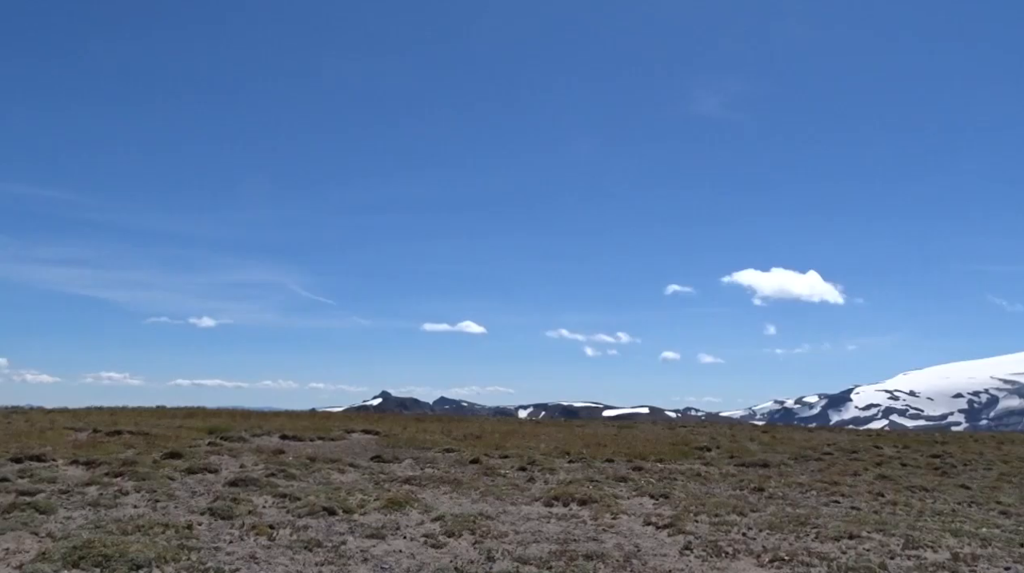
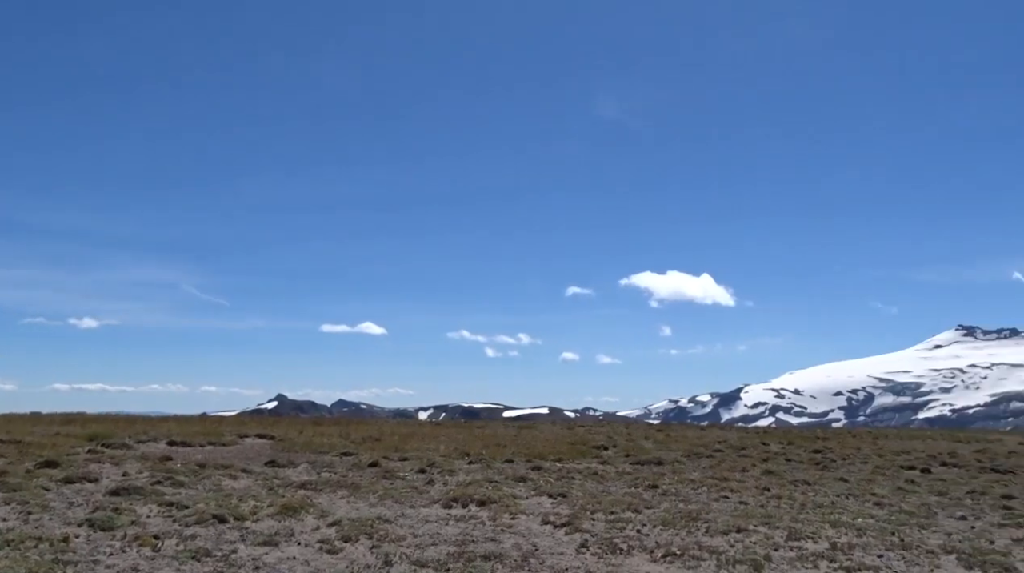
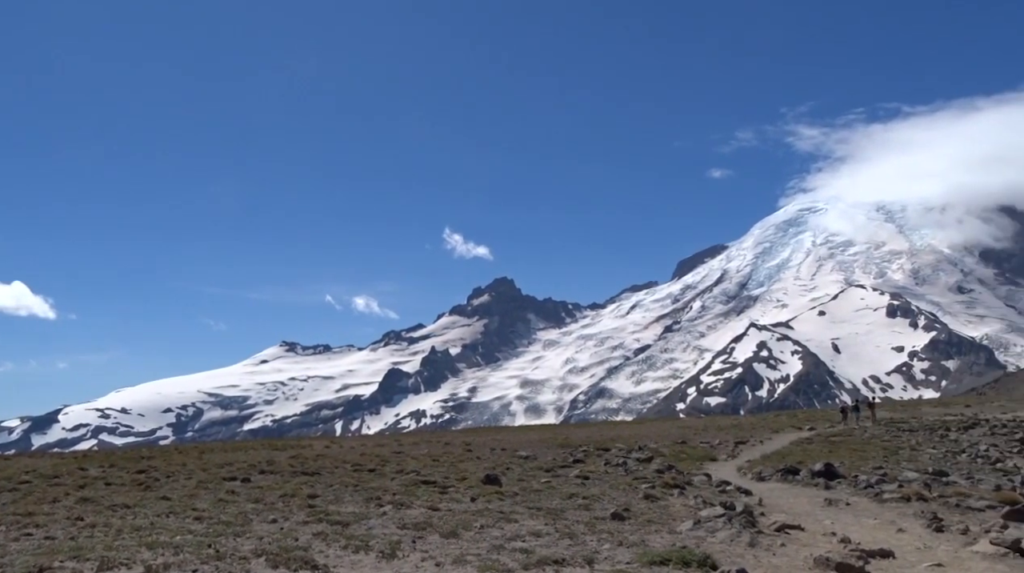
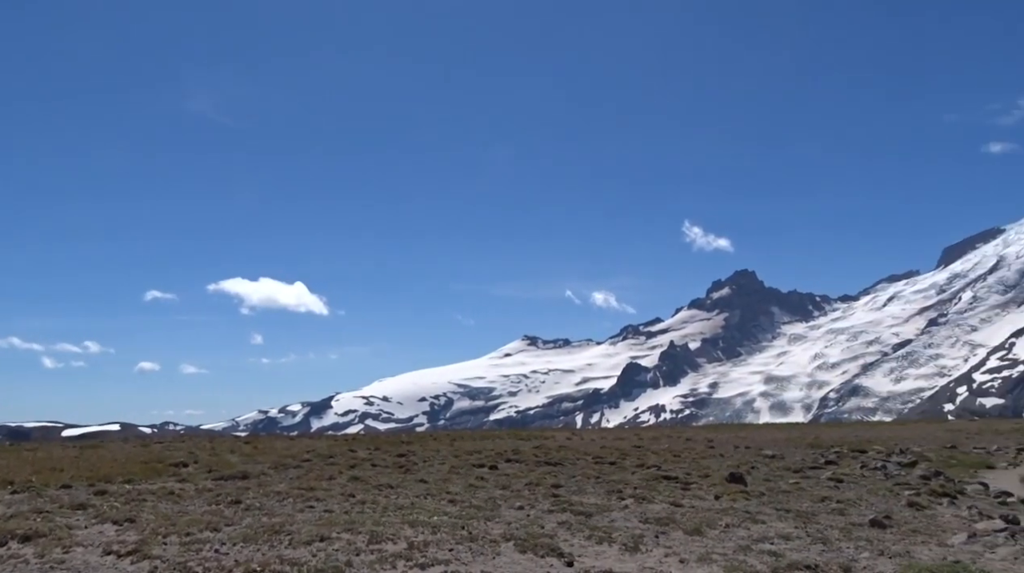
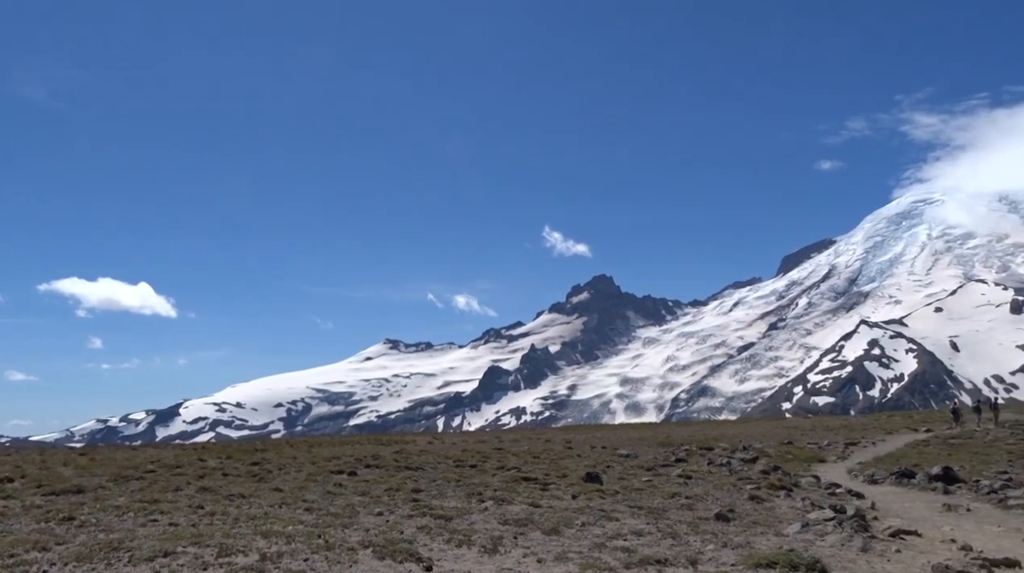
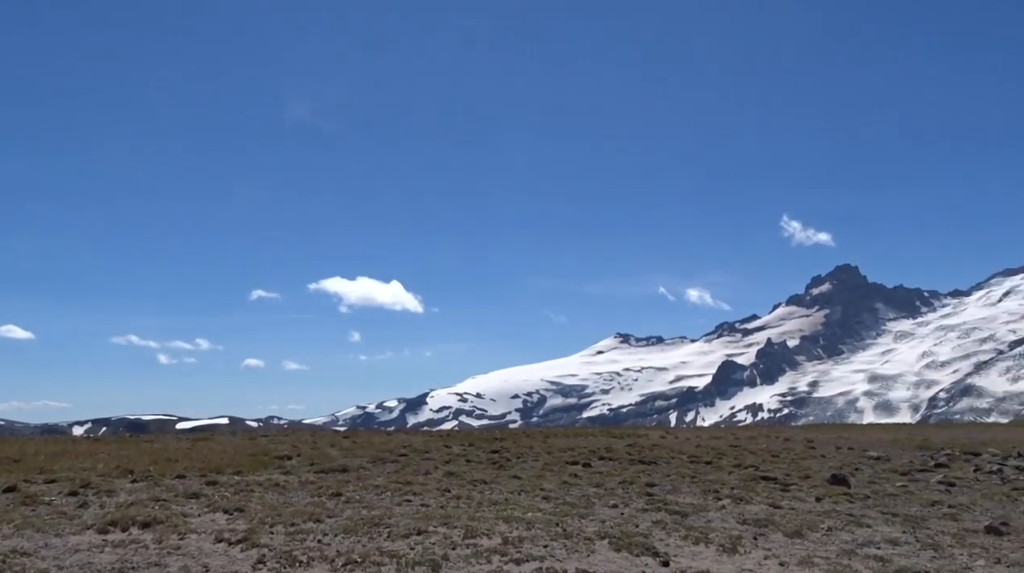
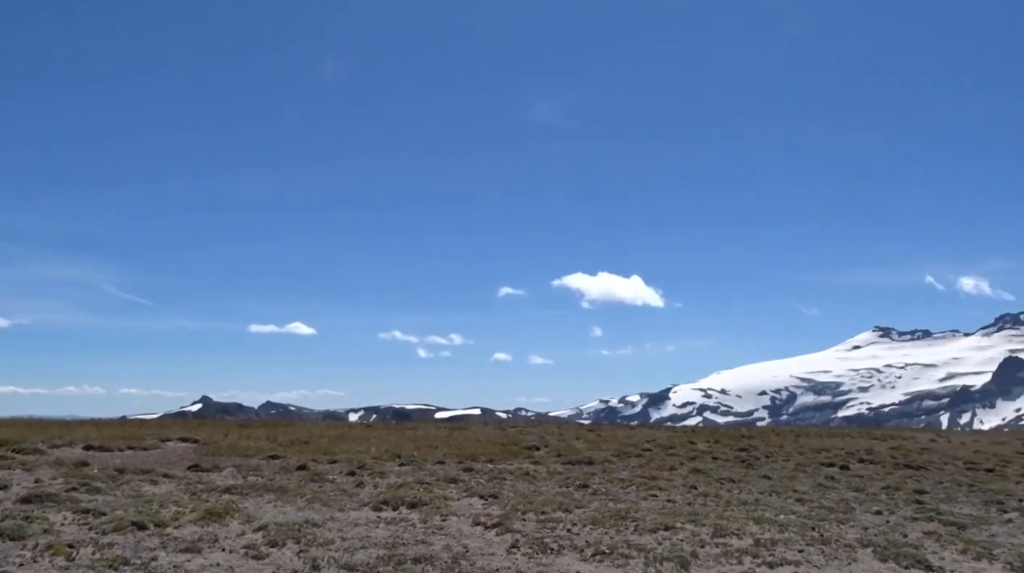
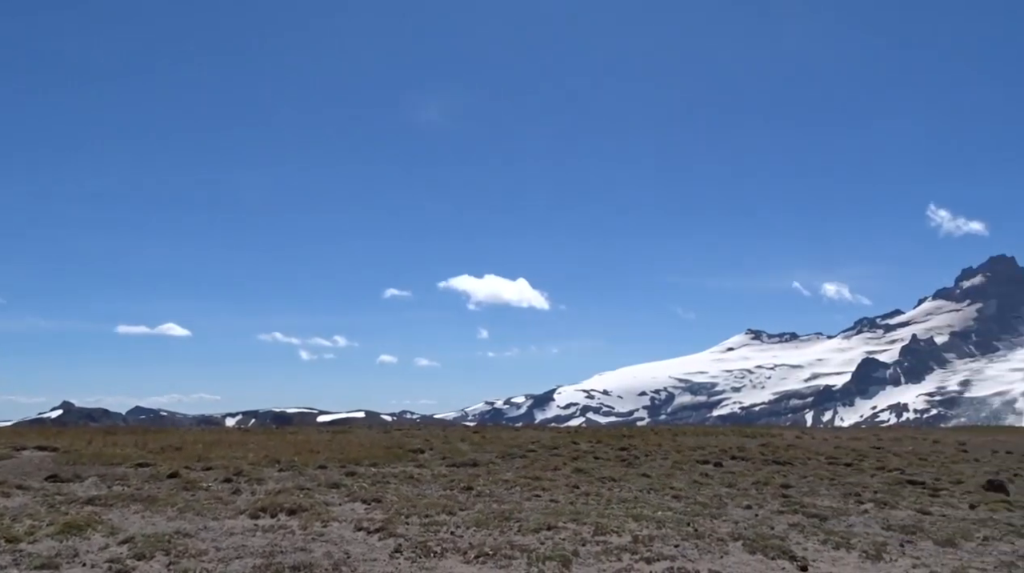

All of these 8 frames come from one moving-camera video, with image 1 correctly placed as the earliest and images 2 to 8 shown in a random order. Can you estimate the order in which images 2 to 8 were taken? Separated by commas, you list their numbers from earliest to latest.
2, 7, 8, 6, 4, 5, 3
